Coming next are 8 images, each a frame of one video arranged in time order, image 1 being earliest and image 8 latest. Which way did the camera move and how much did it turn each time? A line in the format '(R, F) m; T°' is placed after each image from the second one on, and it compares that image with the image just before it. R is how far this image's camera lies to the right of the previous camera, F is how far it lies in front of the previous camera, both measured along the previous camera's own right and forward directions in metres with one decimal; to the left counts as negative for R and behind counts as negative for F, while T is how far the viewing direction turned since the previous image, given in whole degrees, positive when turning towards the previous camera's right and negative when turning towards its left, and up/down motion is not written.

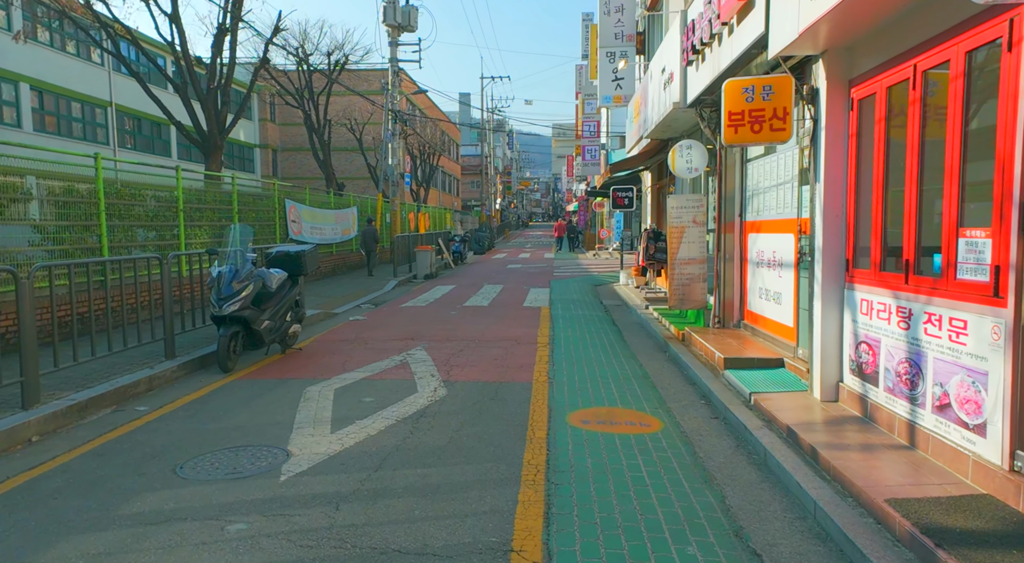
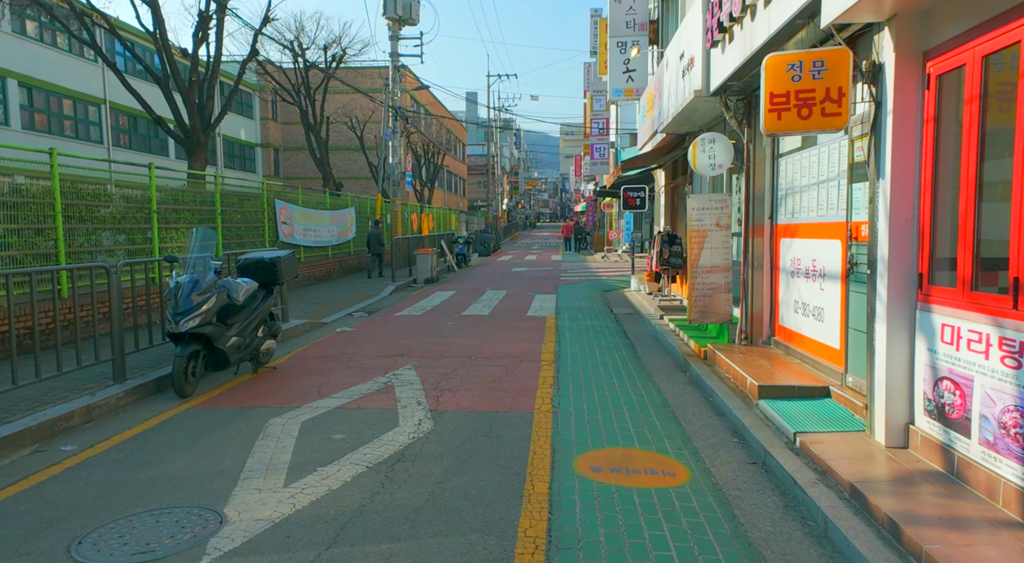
(+0.1, +1.2) m; -1°
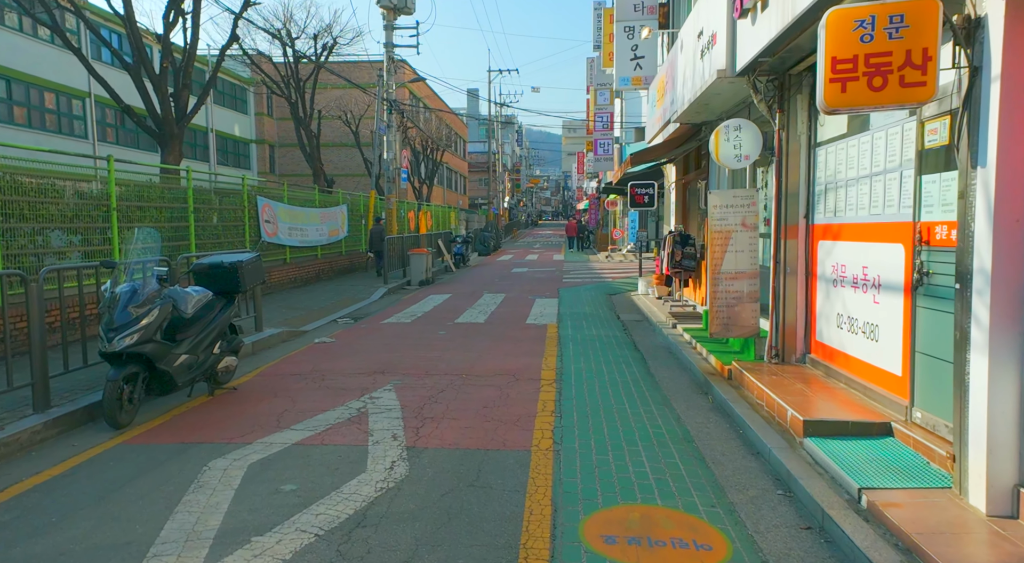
(+0.1, +1.3) m; 0°
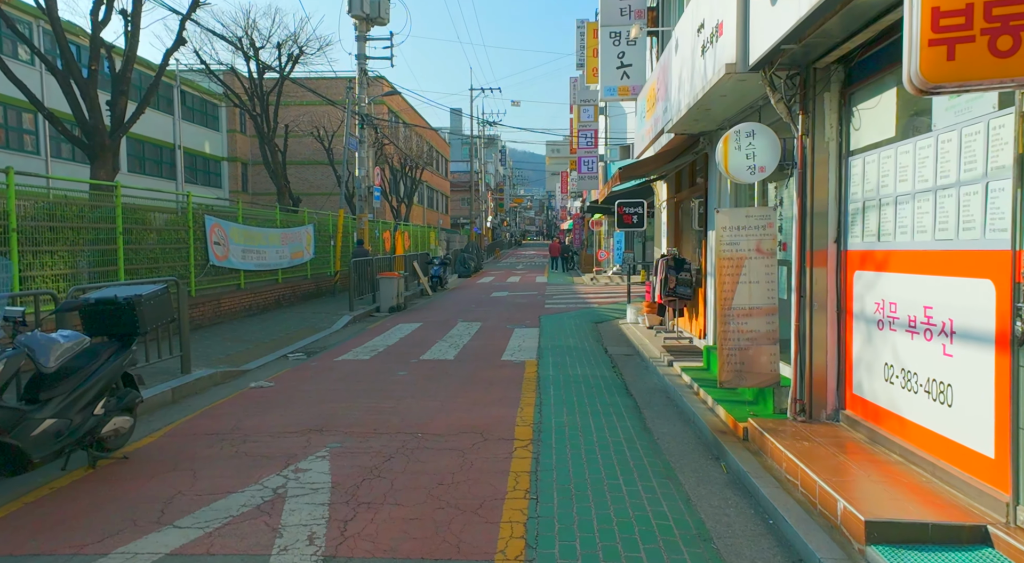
(+0.2, +1.6) m; +1°
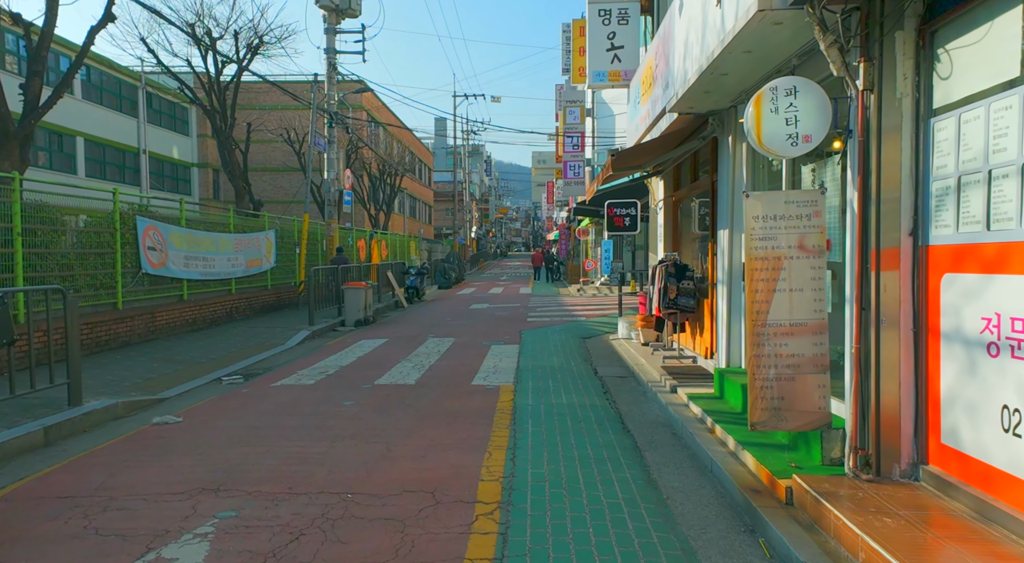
(+0.2, +1.9) m; +1°
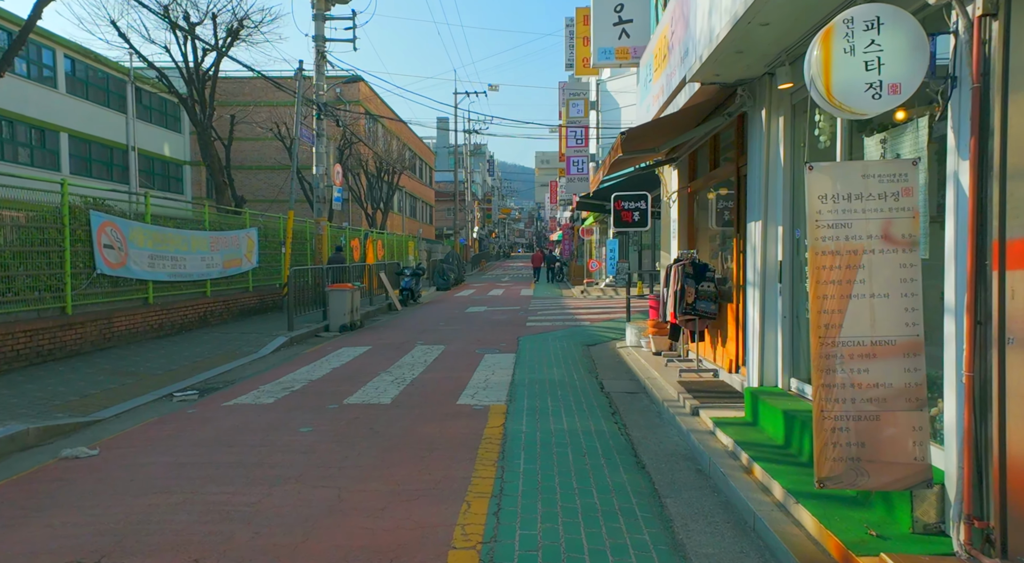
(+0.1, +1.4) m; 0°
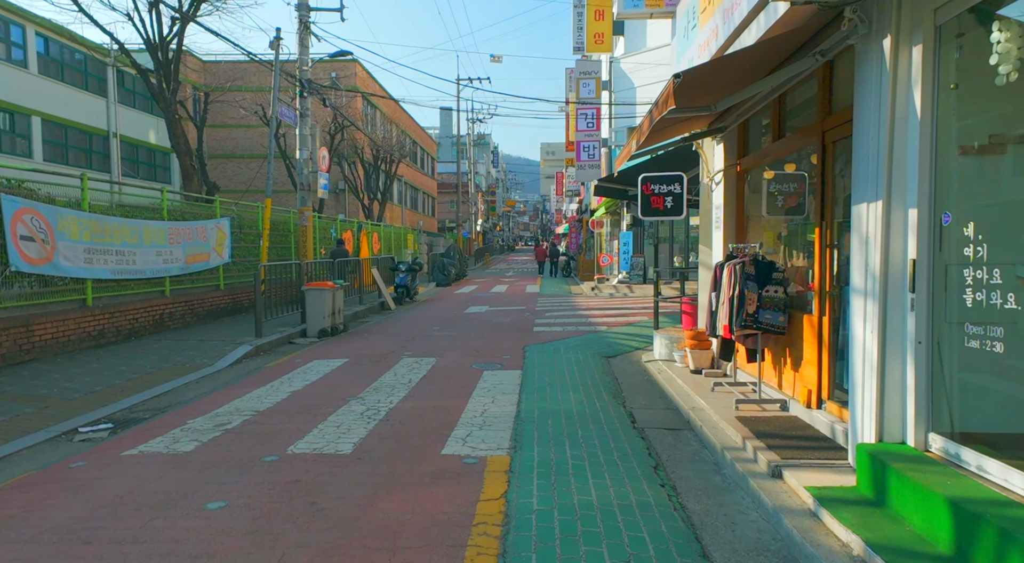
(0.0, +2.3) m; 0°
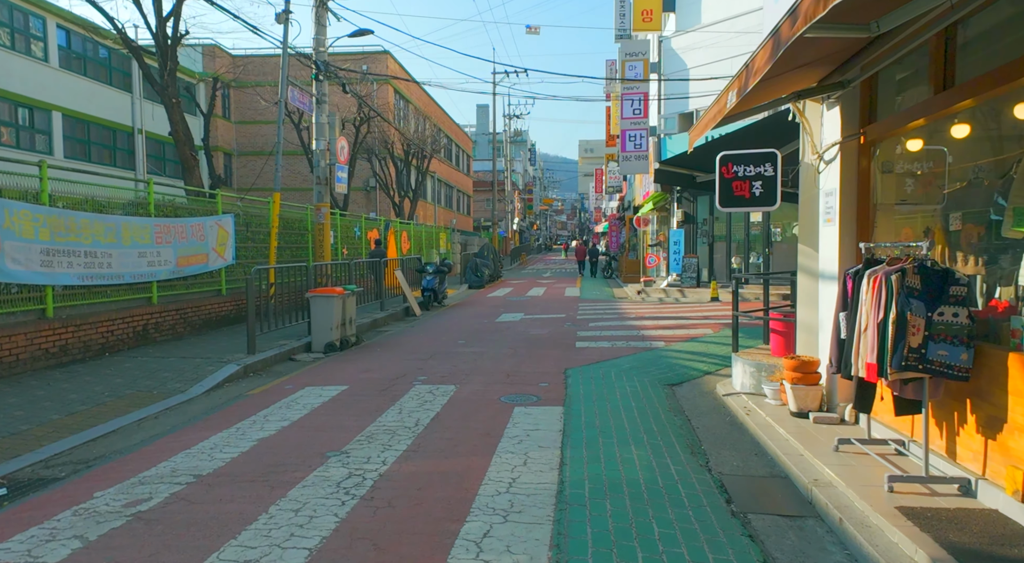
(0.0, +2.4) m; -3°
